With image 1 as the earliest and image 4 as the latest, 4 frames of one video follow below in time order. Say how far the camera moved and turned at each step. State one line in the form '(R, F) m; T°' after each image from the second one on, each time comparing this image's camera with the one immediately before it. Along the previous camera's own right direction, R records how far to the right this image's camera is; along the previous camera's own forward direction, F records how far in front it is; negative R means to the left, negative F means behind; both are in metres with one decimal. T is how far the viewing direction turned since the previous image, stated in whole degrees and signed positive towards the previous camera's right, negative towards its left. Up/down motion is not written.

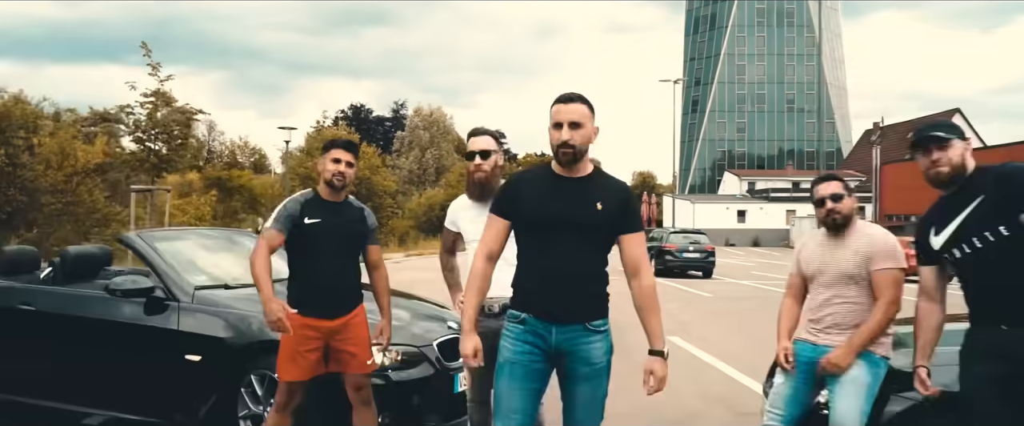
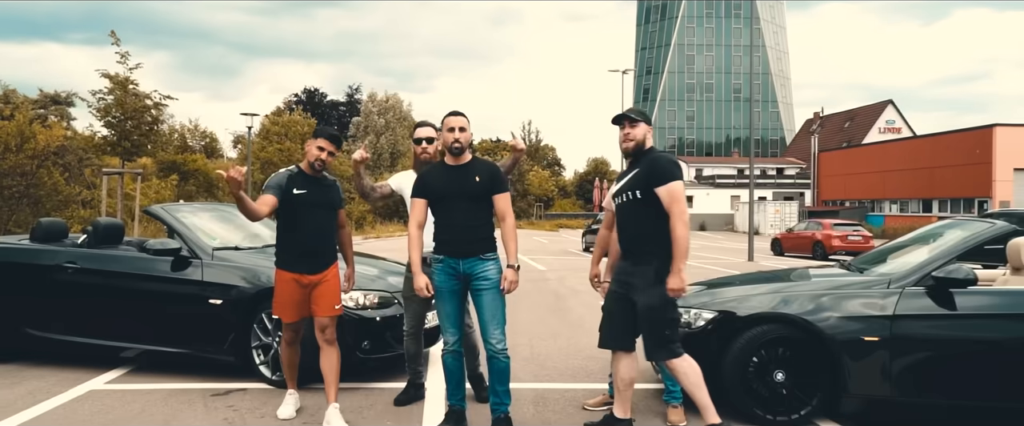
(0.0, -1.3) m; +3°
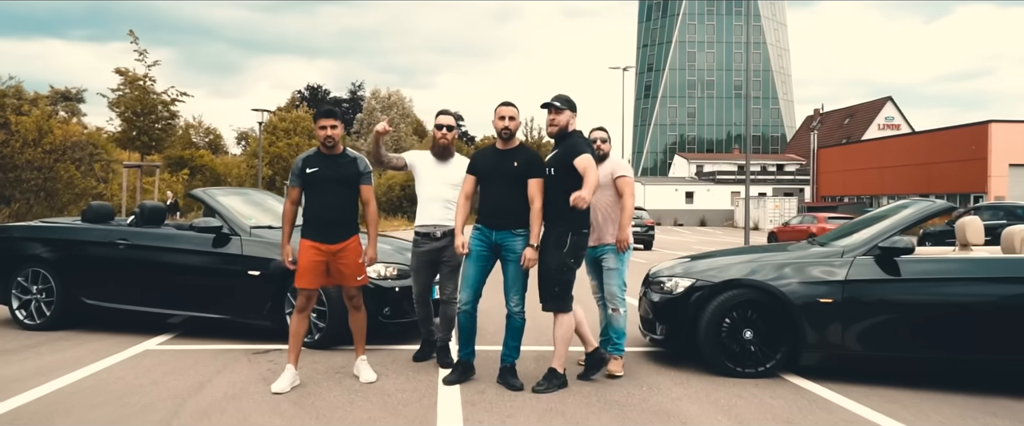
(0.0, -0.7) m; 0°
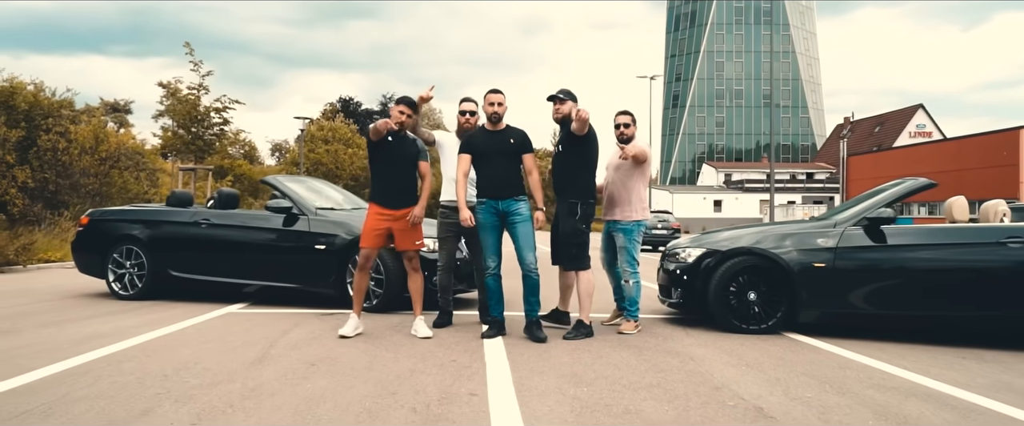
(0.0, -0.8) m; -2°
